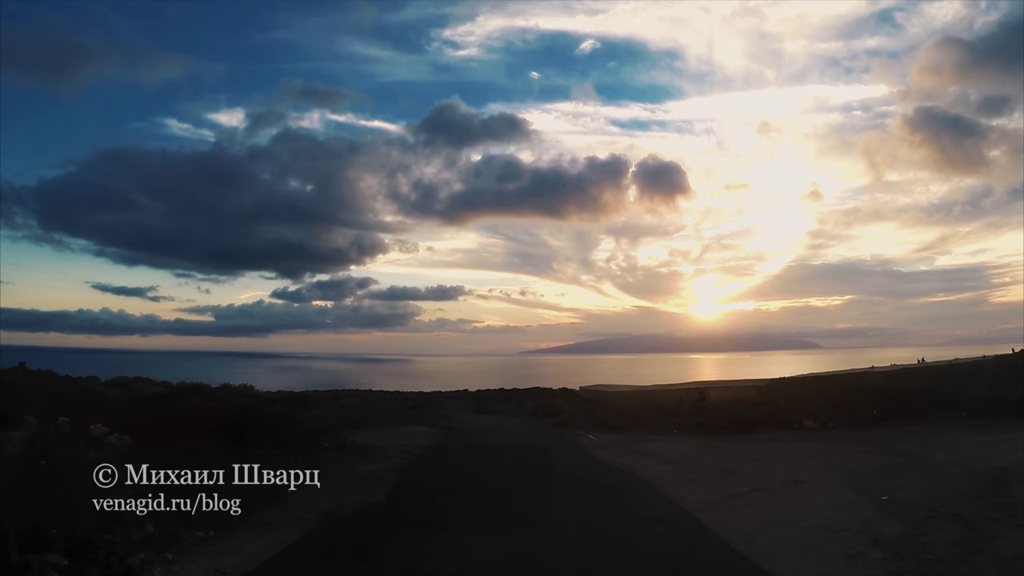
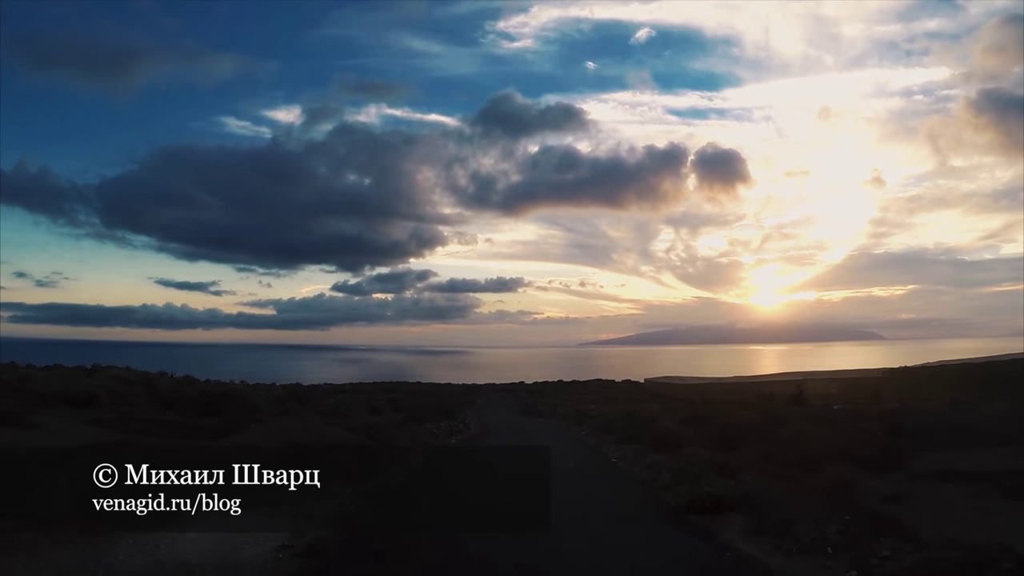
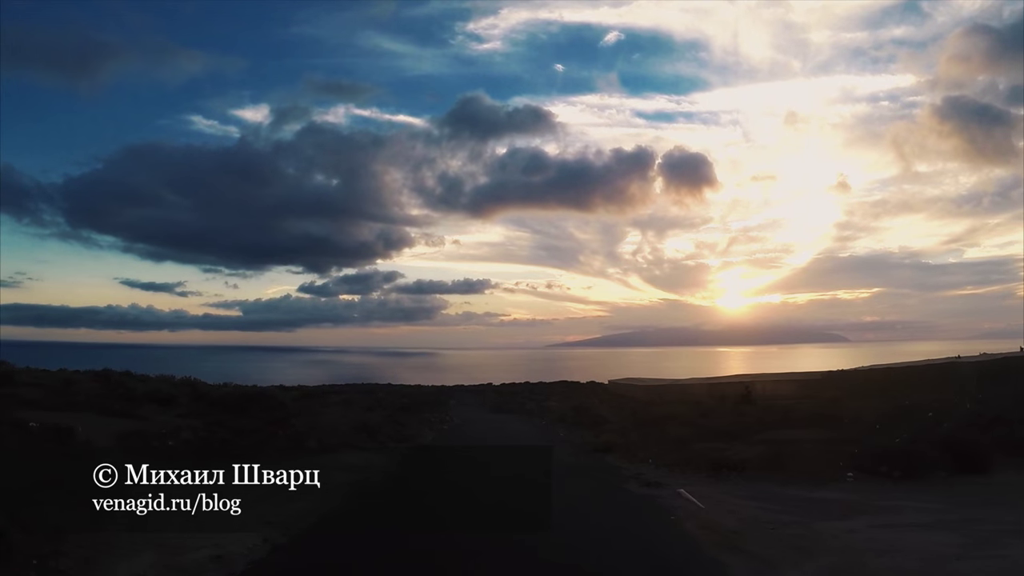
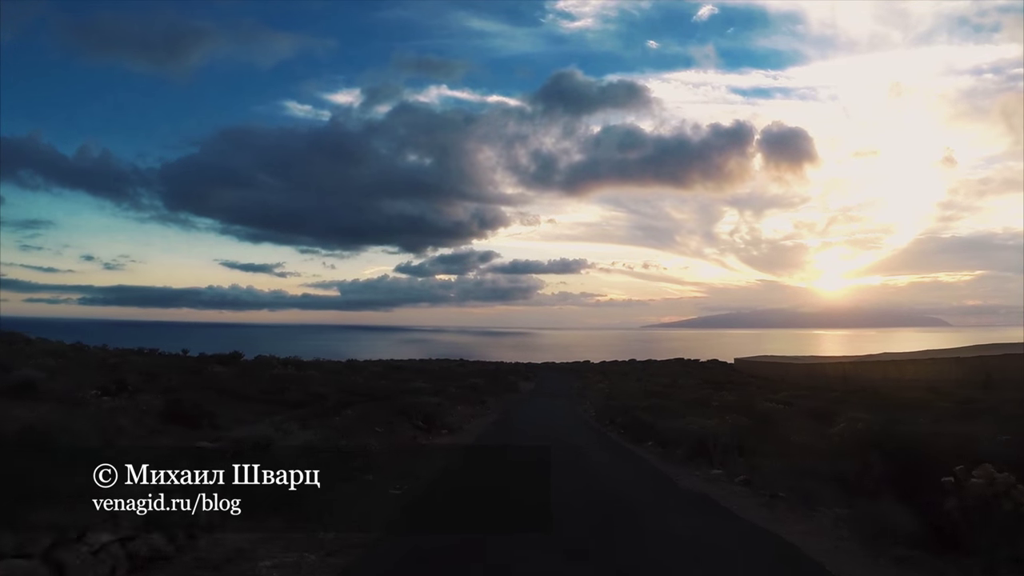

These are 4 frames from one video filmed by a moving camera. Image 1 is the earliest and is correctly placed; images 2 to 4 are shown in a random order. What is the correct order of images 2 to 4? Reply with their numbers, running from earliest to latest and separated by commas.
3, 2, 4
